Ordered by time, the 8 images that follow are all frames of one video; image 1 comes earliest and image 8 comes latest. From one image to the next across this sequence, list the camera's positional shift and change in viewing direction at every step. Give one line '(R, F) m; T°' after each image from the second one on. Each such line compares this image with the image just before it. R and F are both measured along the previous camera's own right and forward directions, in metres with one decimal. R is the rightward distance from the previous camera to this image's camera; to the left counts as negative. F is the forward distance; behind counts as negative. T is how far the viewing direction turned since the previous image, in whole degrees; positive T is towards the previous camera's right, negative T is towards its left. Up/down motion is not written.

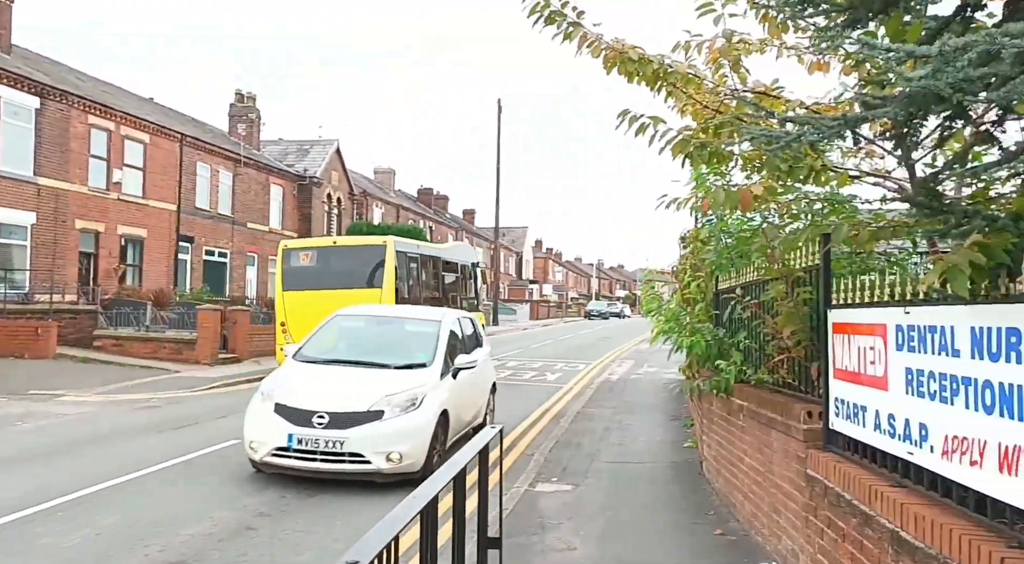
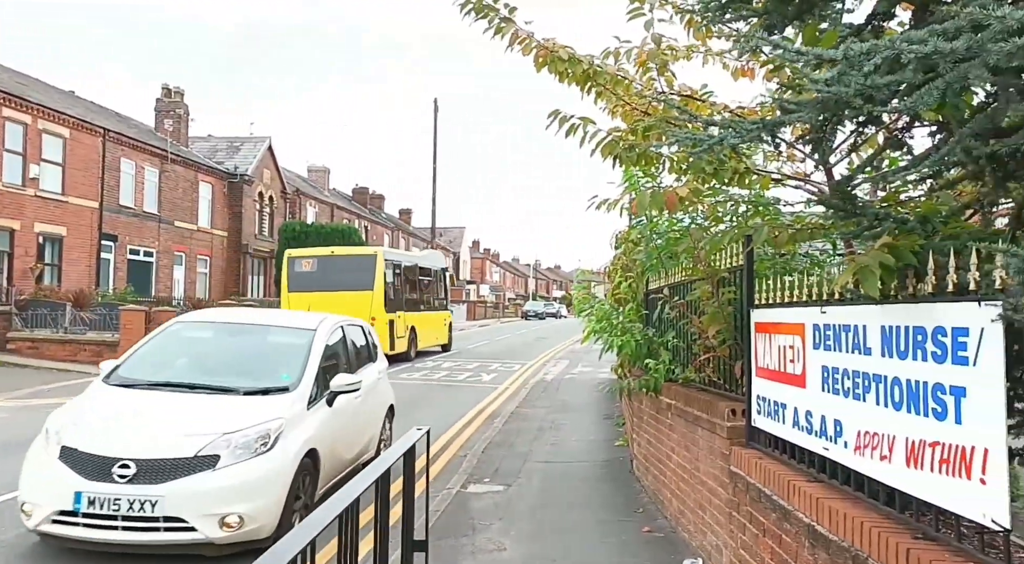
(+0.1, 0.0) m; +5°
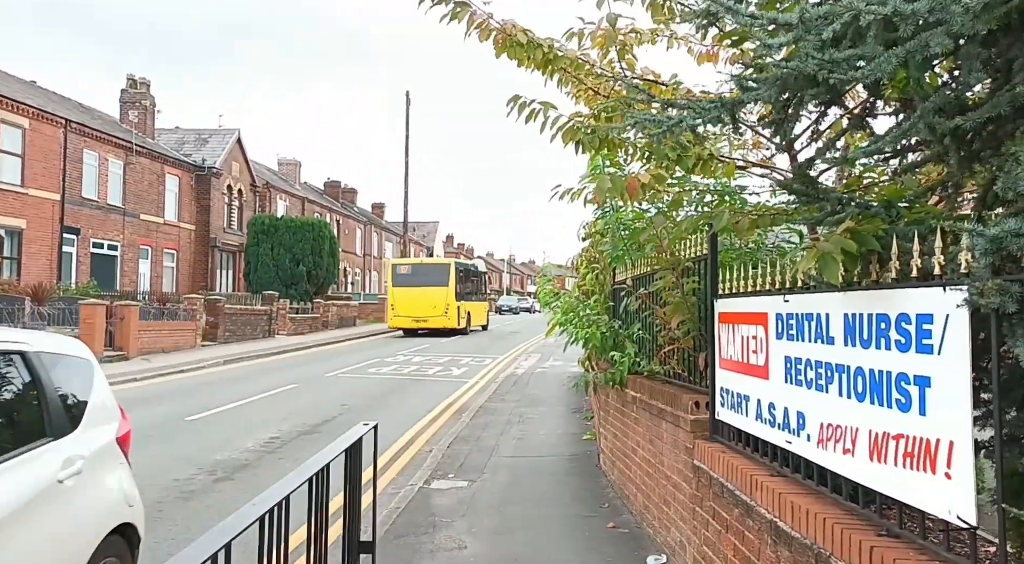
(+0.1, +0.2) m; +2°
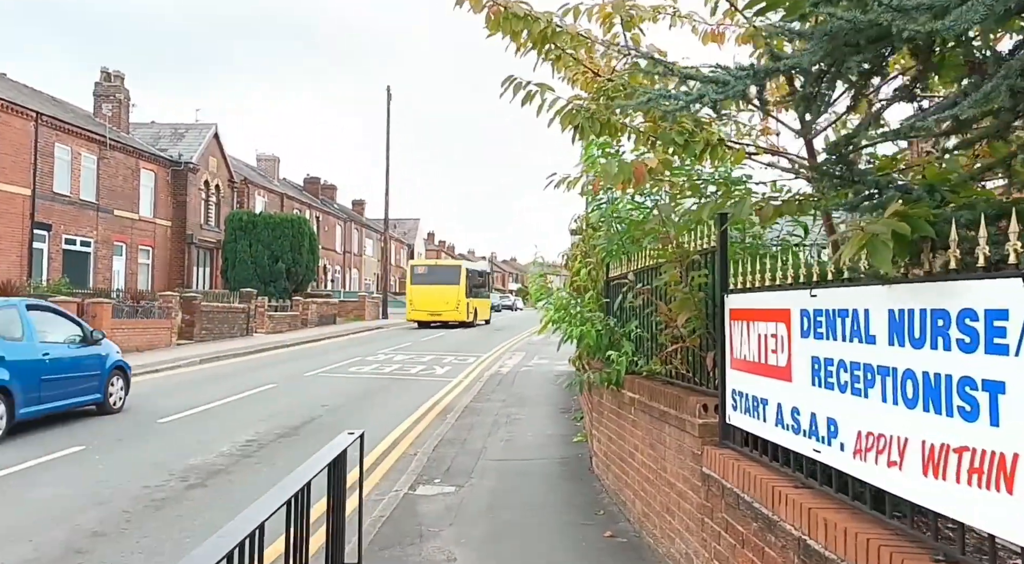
(-0.1, +0.3) m; +1°
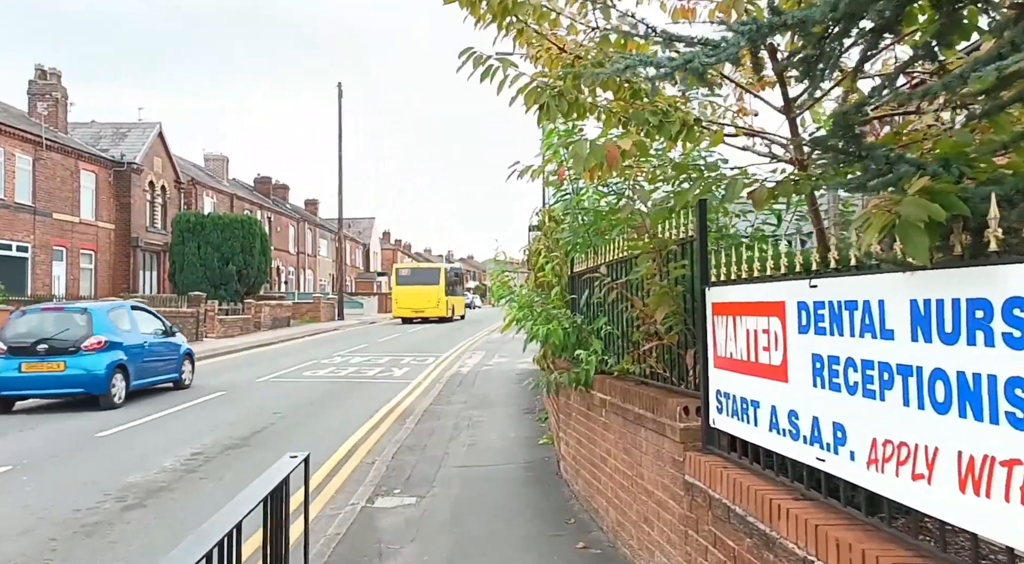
(0.0, +0.4) m; +3°
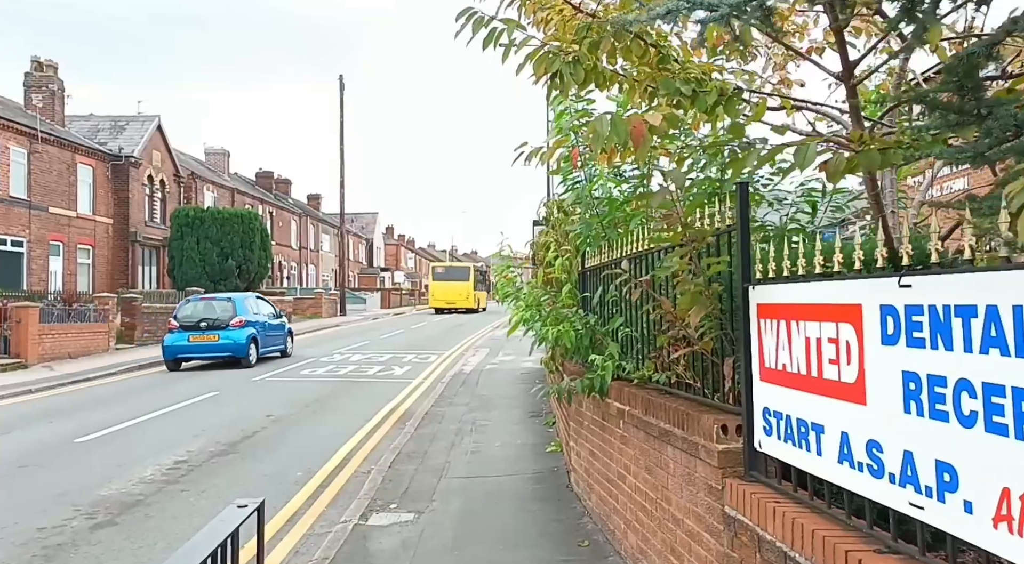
(0.0, +0.6) m; 0°
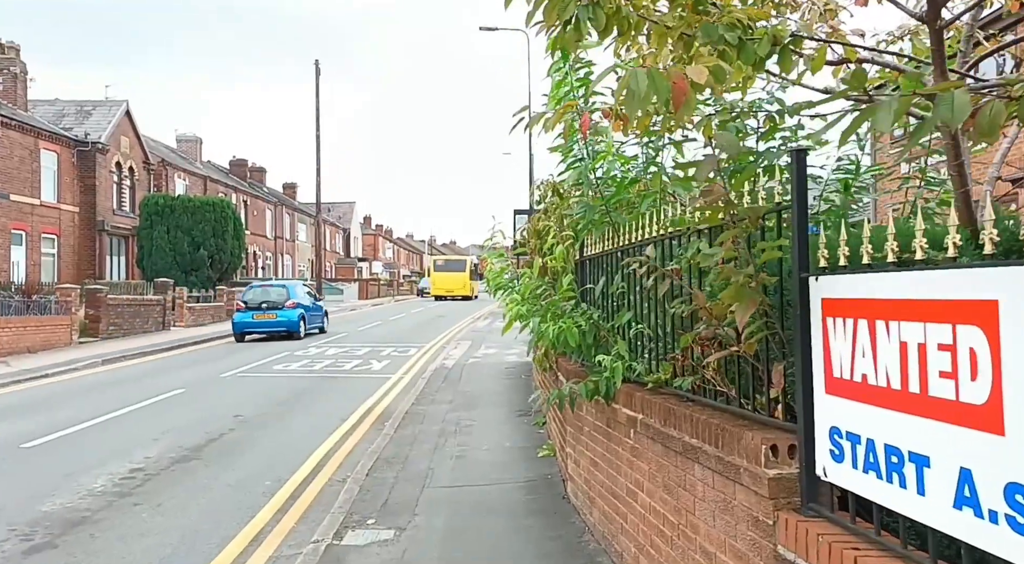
(-0.1, +0.6) m; +2°
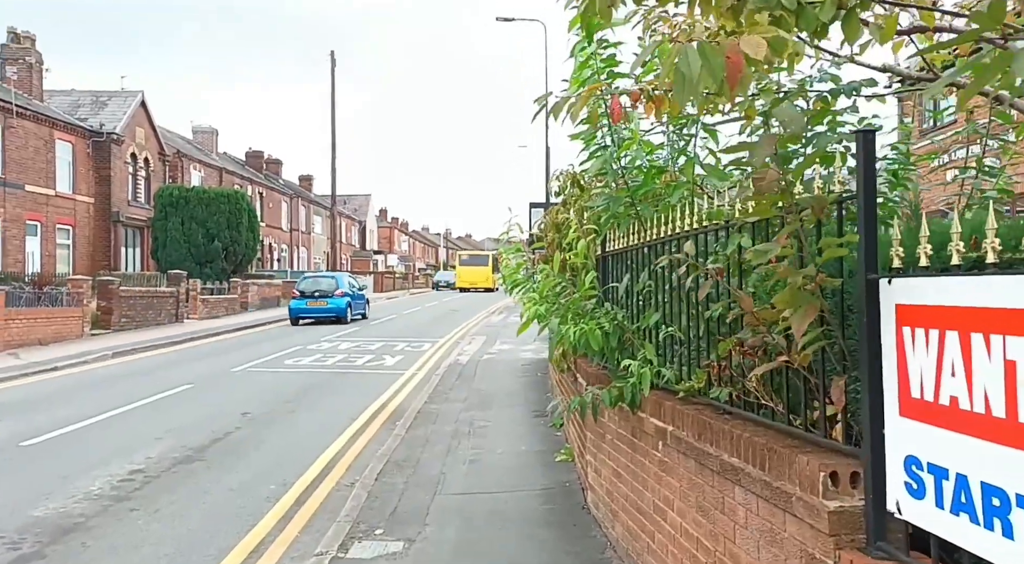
(0.0, +0.4) m; -1°
